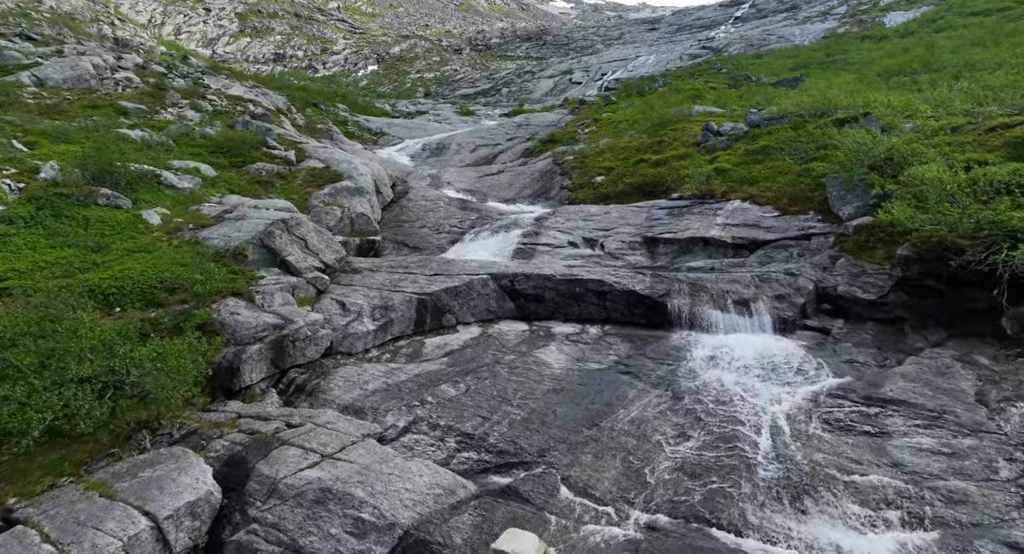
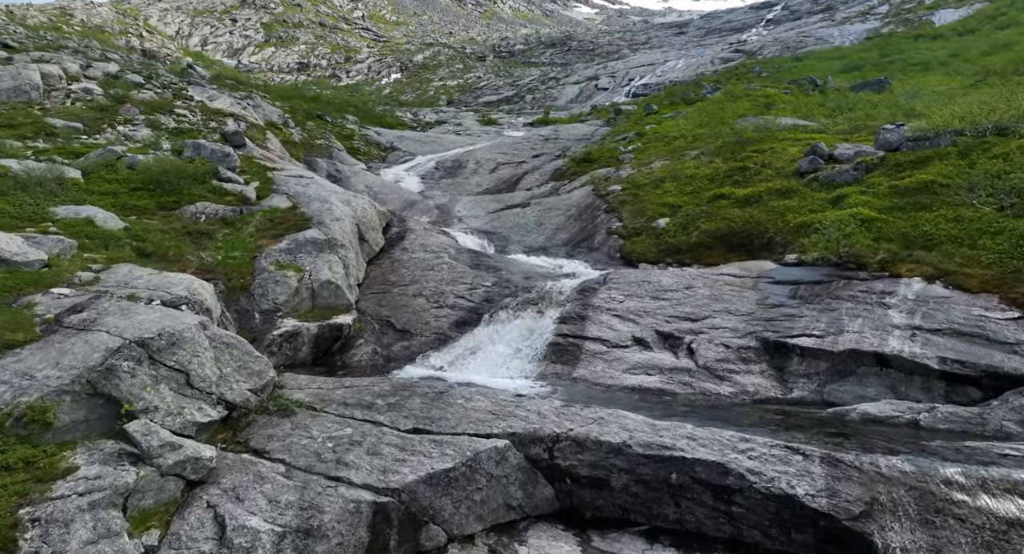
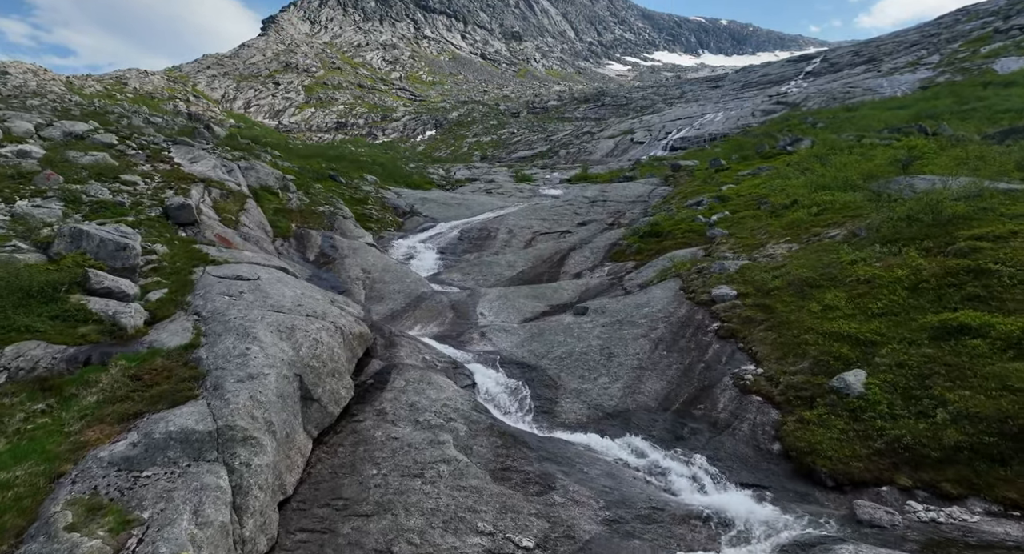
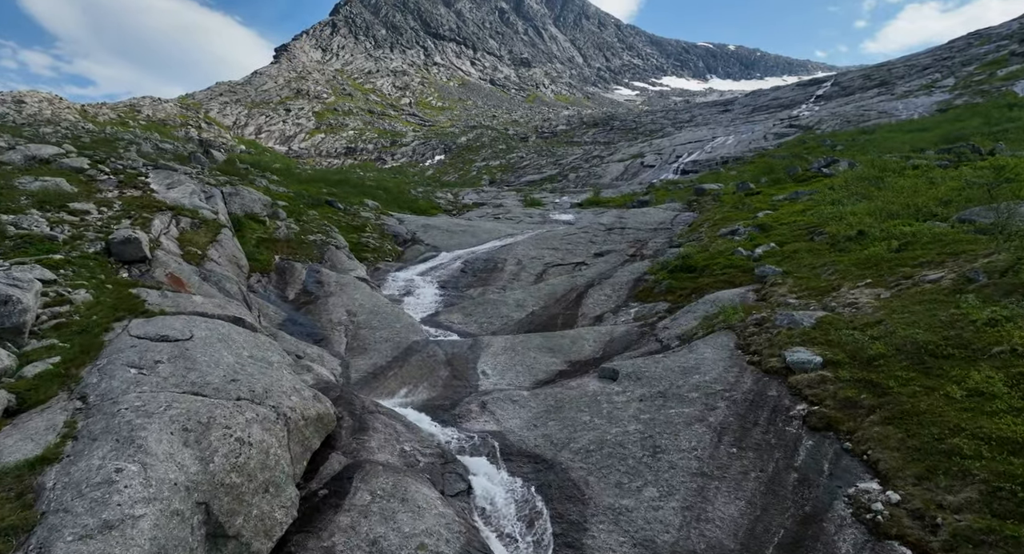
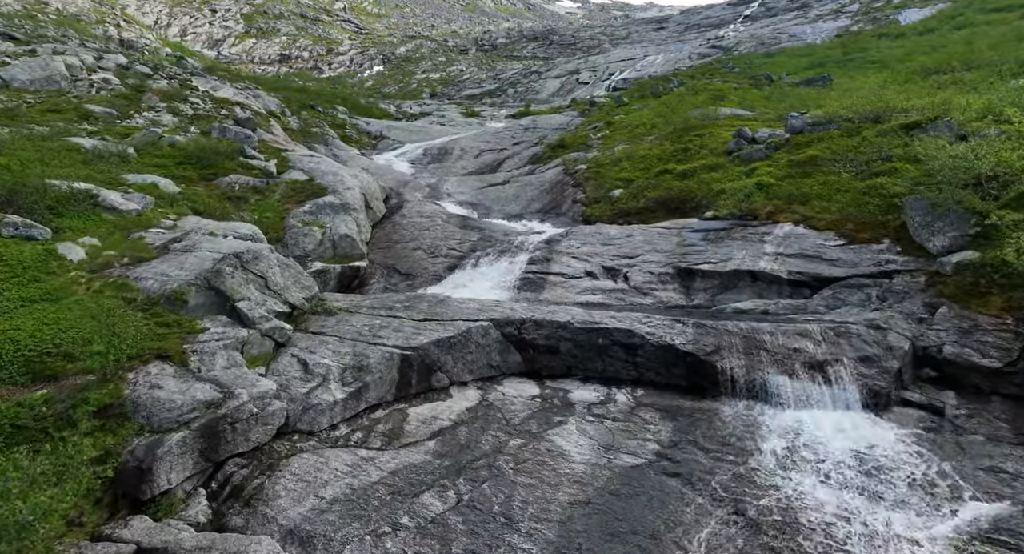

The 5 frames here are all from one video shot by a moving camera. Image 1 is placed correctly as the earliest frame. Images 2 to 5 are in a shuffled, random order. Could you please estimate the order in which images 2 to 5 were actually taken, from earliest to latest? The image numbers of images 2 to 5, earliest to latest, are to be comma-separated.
5, 2, 3, 4
